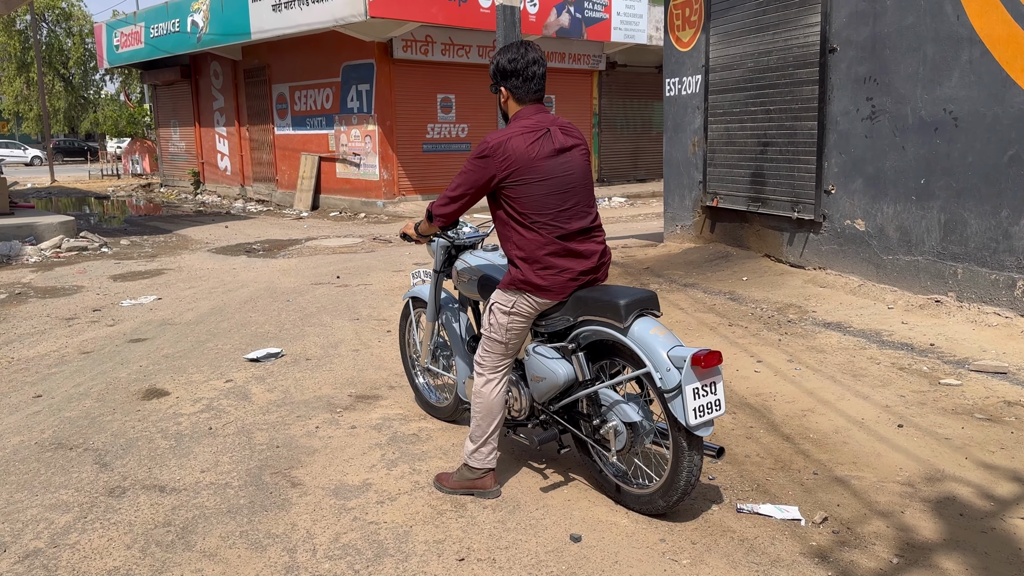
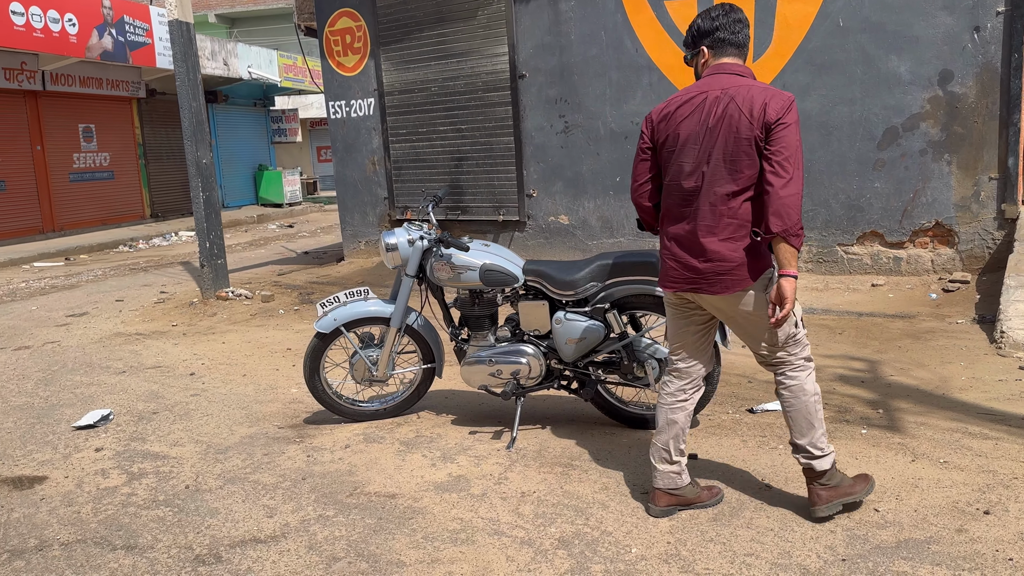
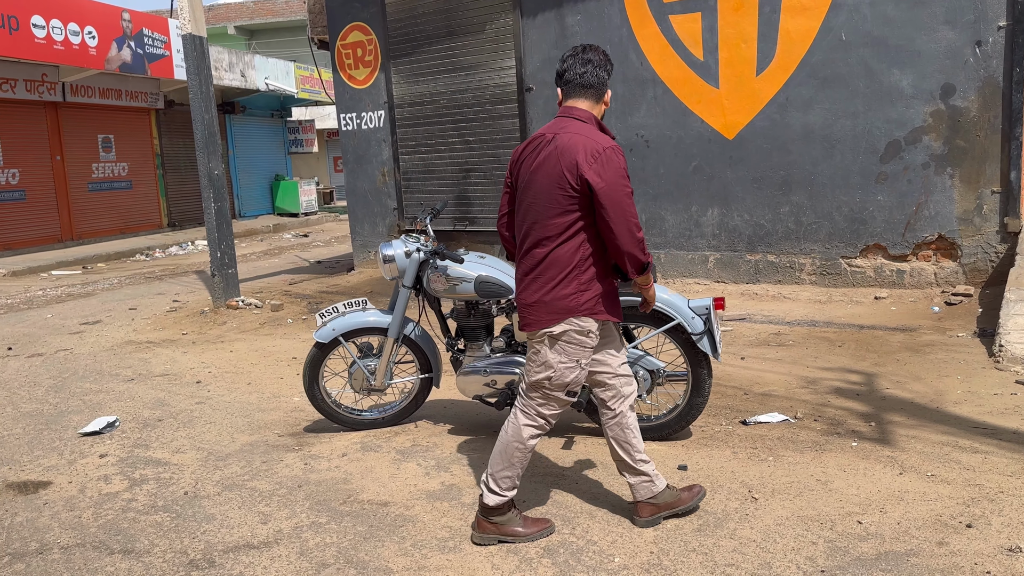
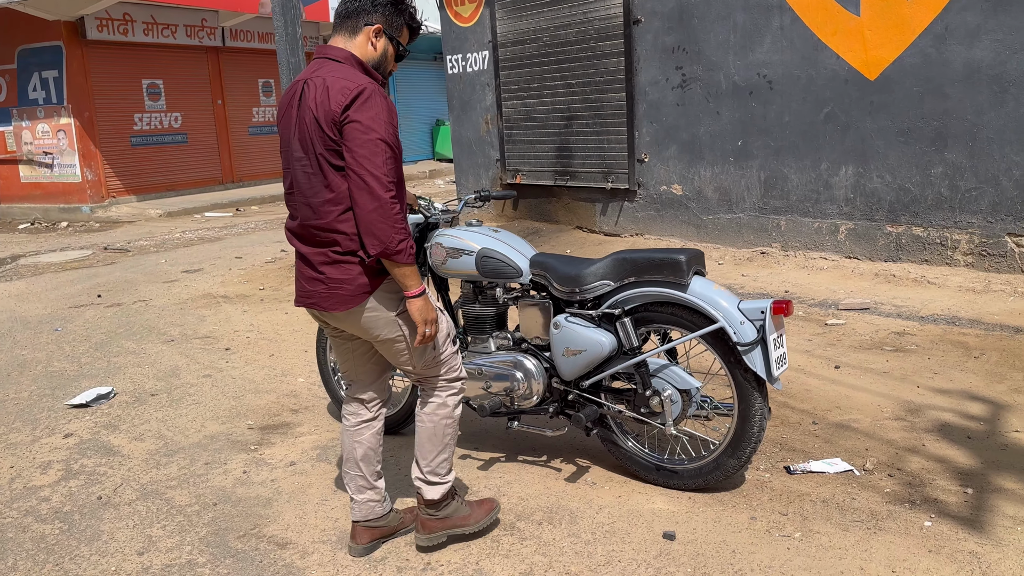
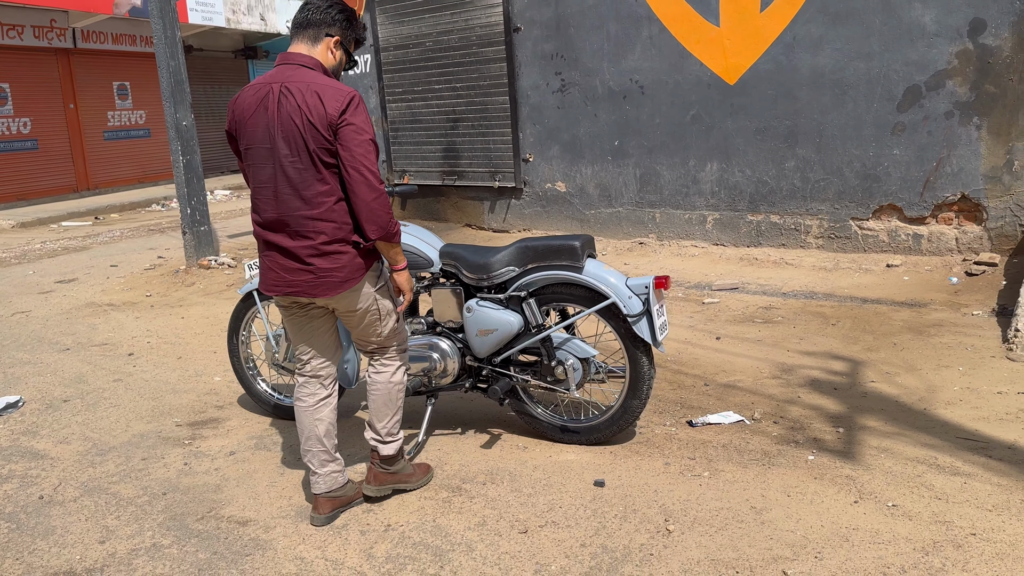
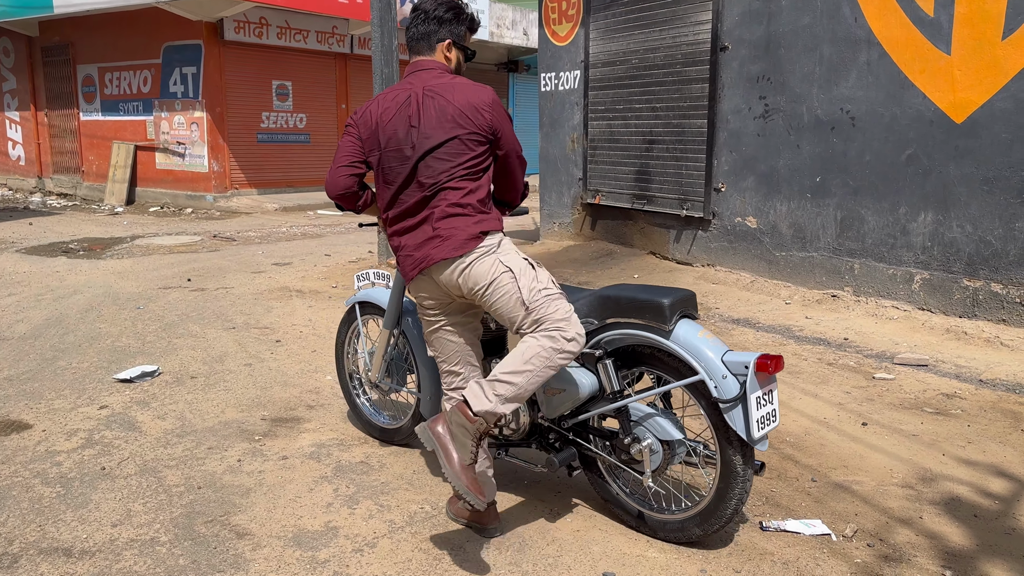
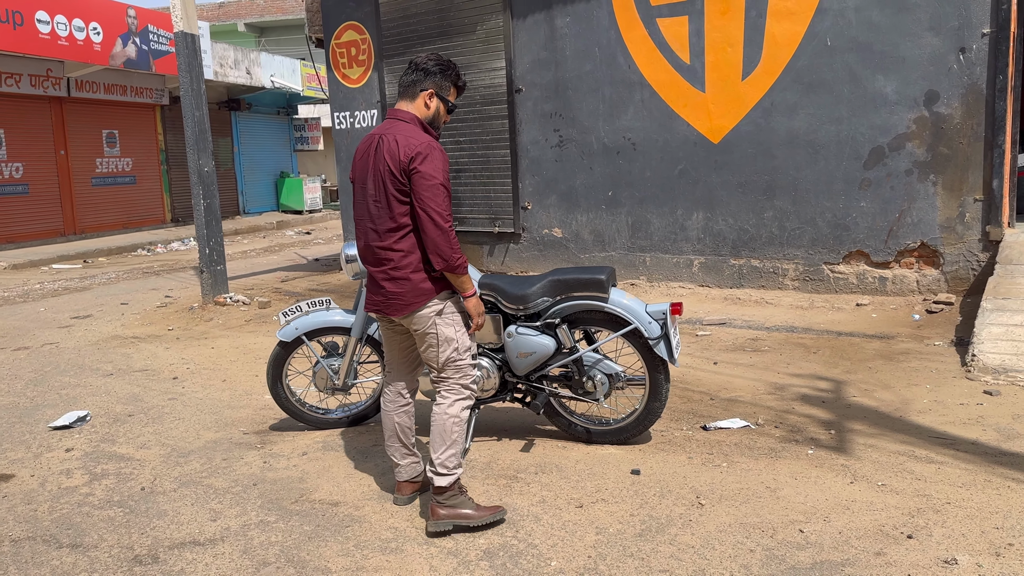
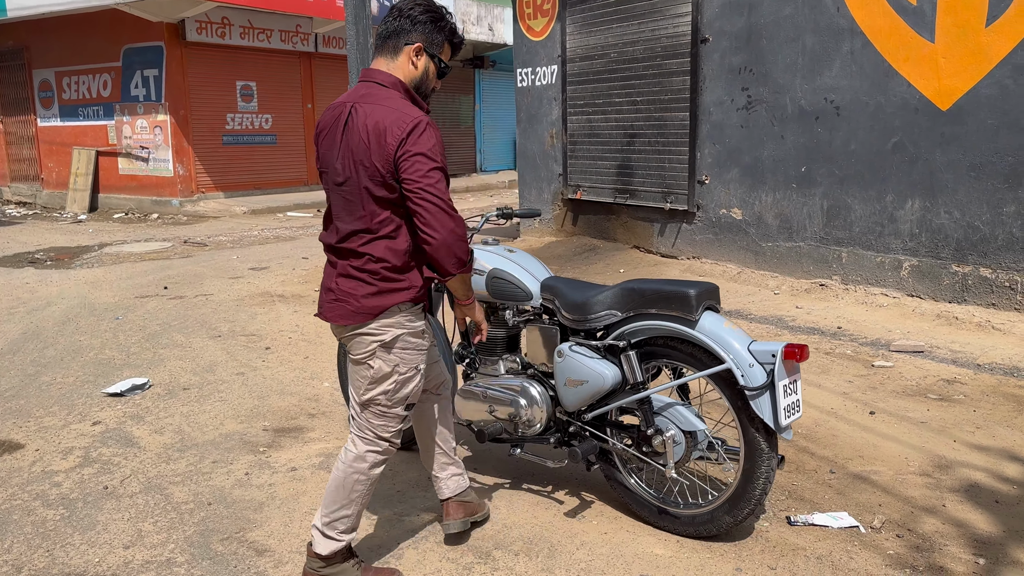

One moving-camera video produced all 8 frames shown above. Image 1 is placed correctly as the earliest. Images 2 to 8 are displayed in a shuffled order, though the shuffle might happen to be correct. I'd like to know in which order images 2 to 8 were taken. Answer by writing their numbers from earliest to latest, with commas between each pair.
6, 8, 4, 5, 7, 3, 2
